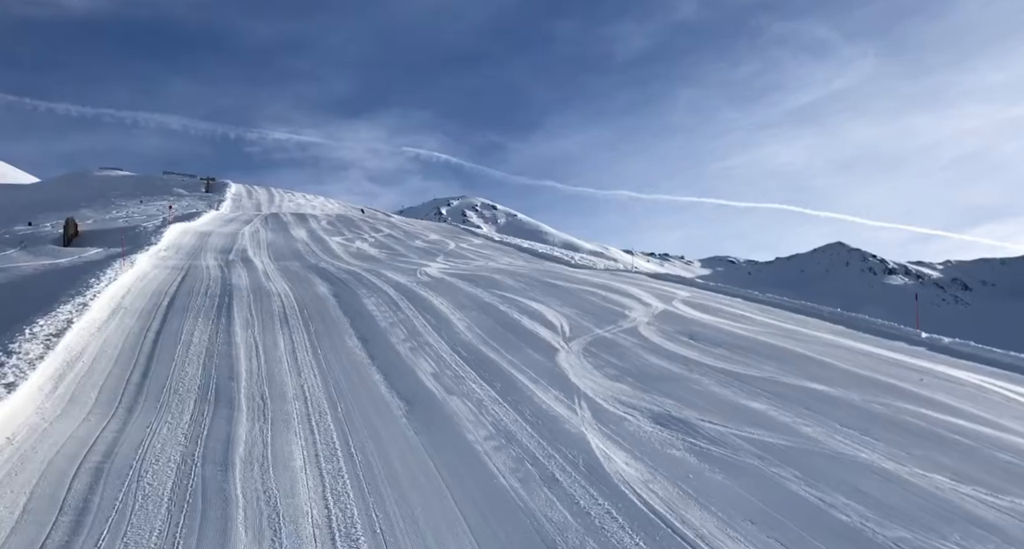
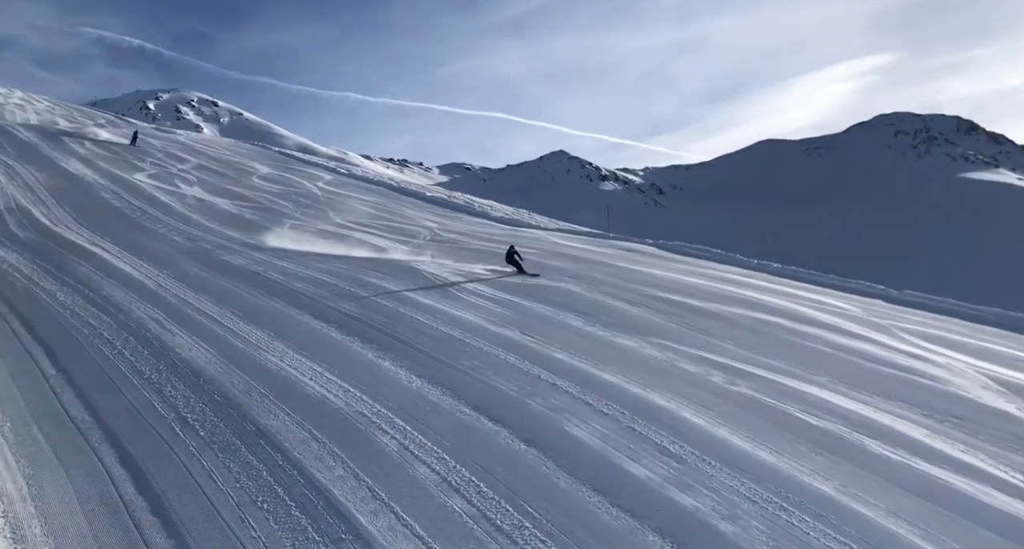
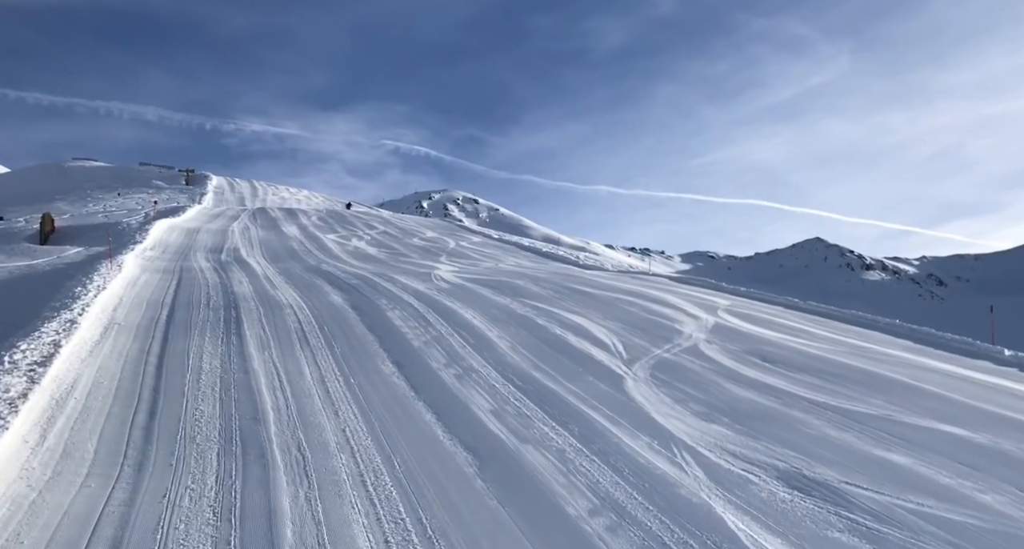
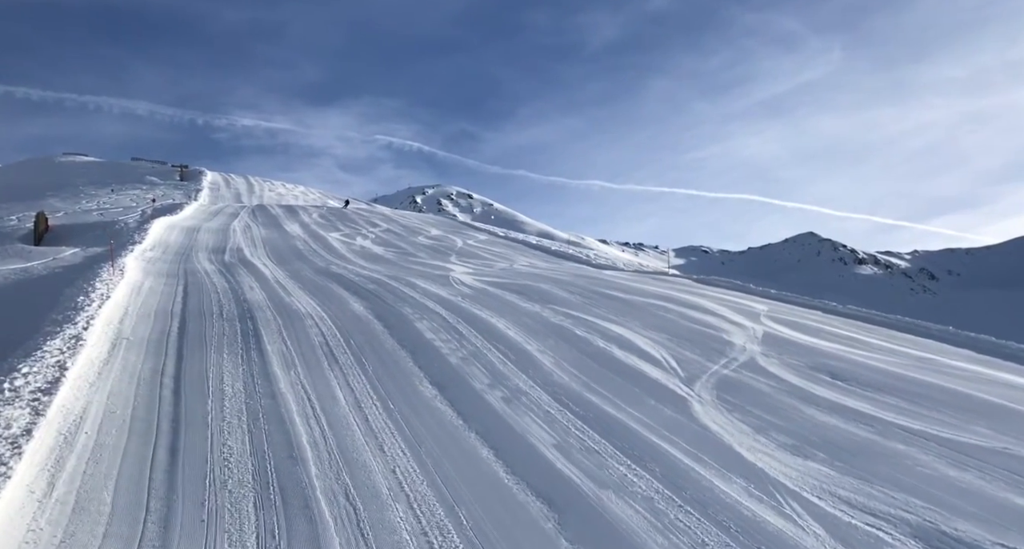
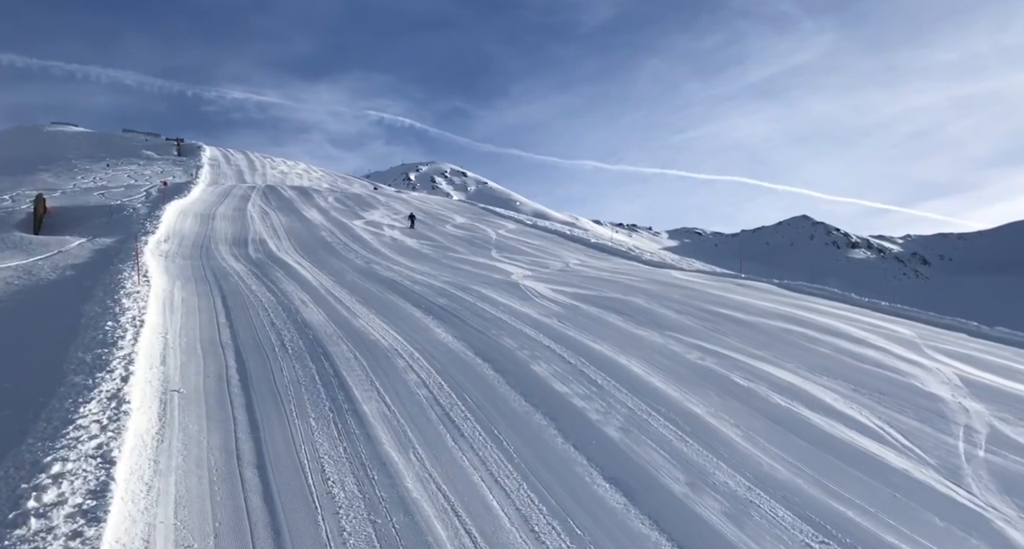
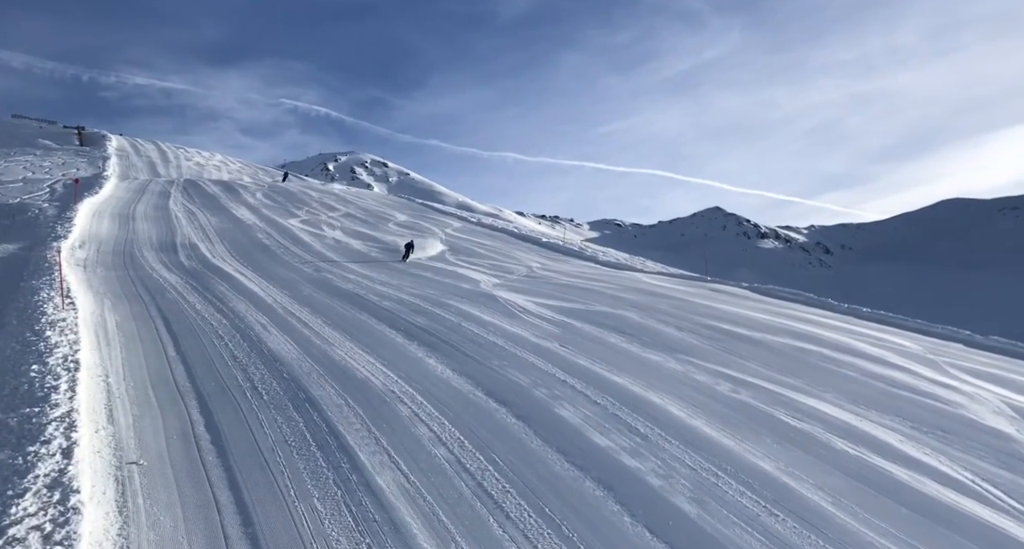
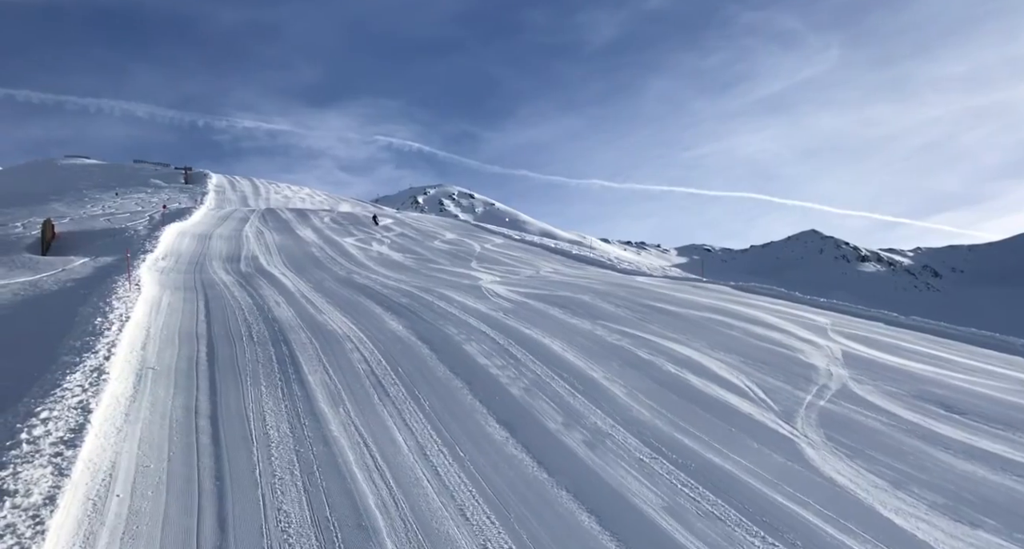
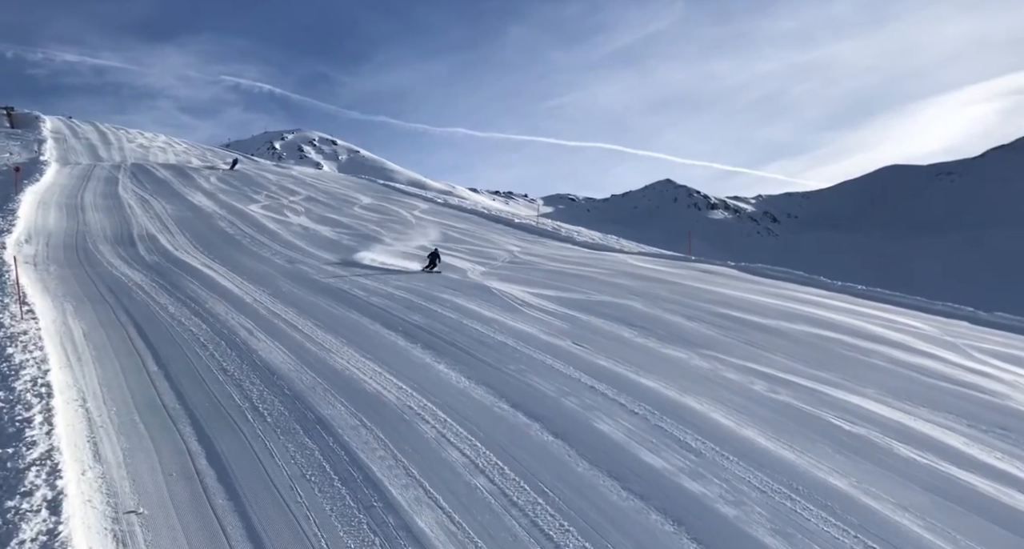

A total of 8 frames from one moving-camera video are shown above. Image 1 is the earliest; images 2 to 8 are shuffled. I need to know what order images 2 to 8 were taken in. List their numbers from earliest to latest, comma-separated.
3, 4, 7, 5, 6, 8, 2
